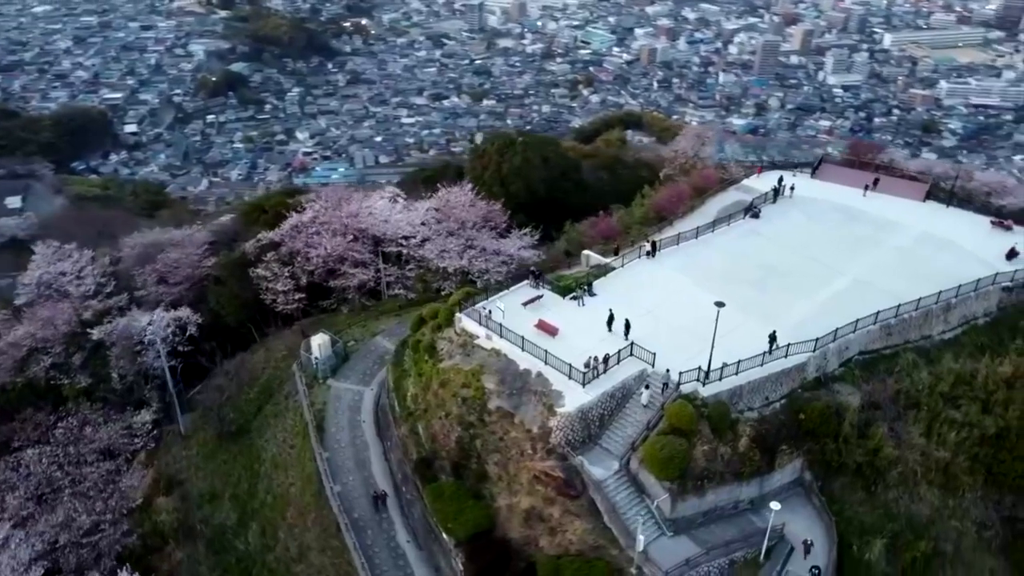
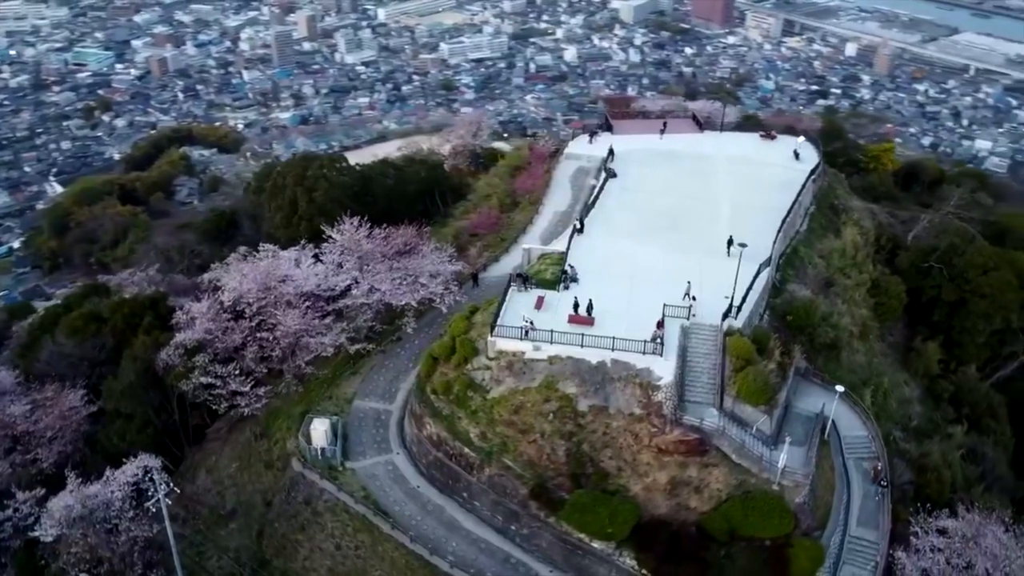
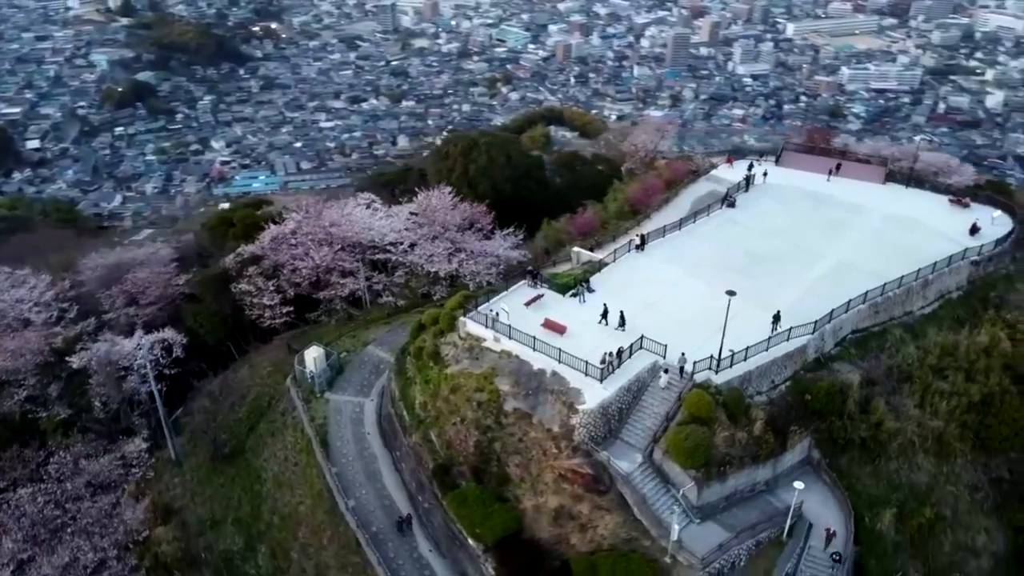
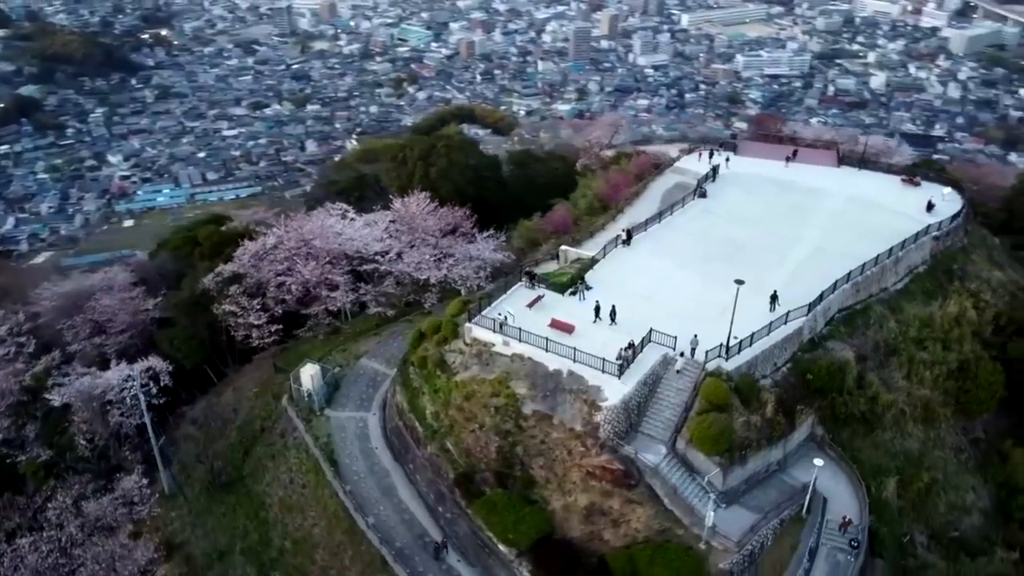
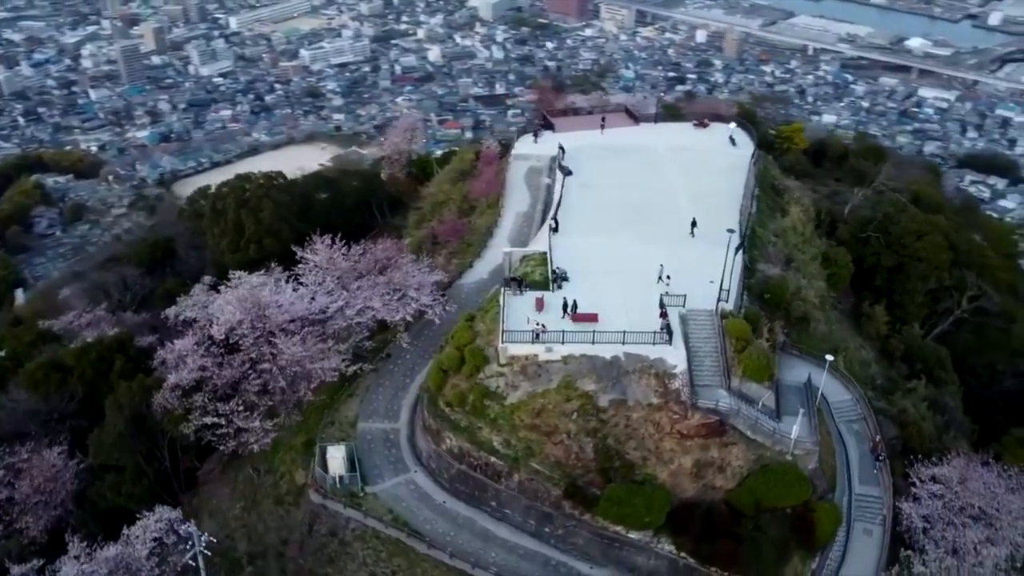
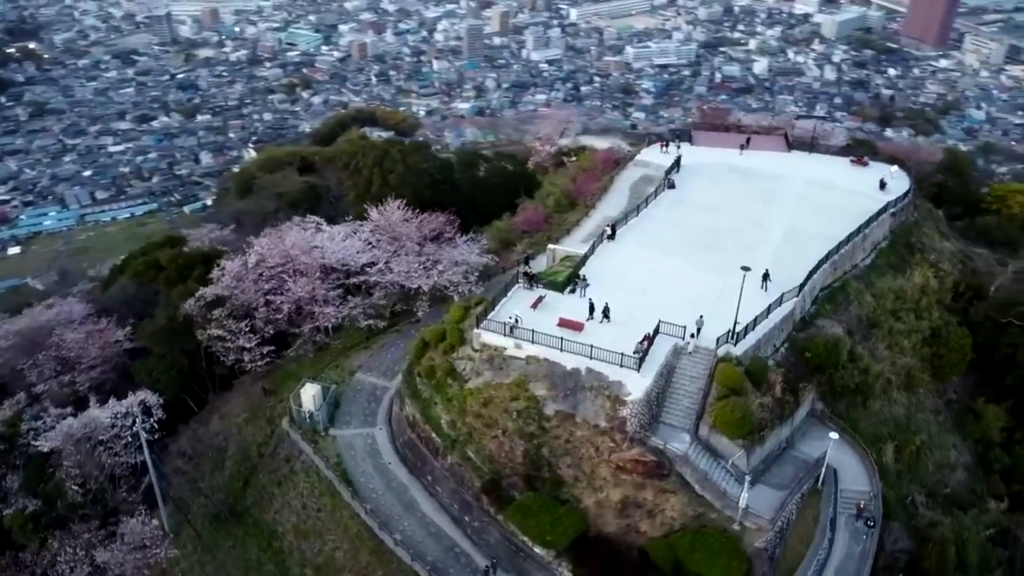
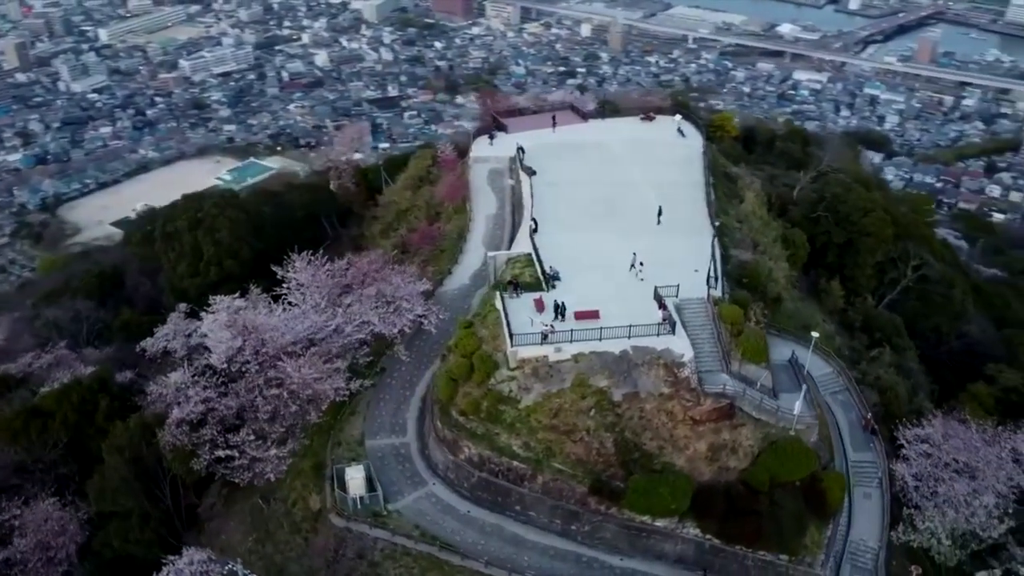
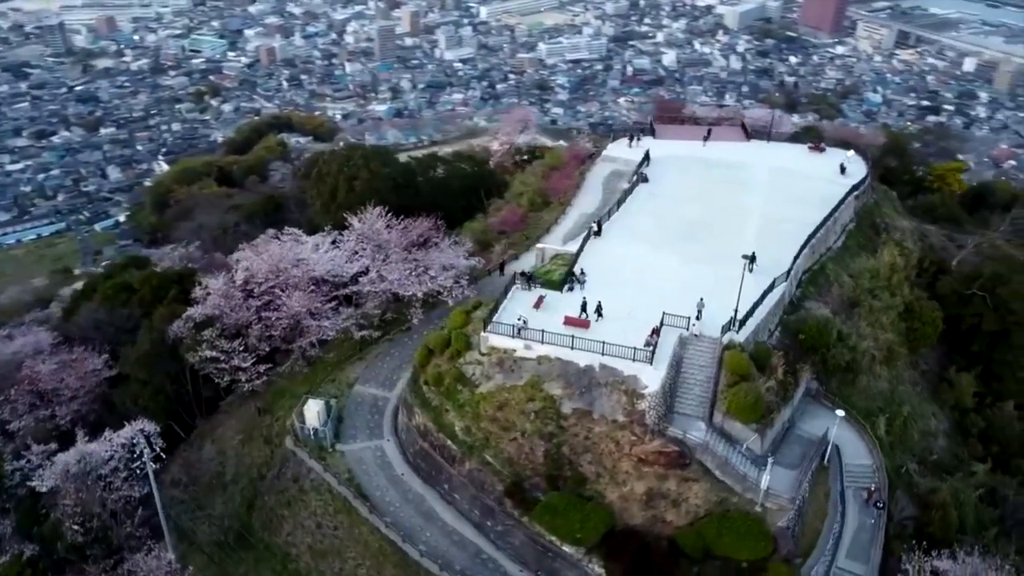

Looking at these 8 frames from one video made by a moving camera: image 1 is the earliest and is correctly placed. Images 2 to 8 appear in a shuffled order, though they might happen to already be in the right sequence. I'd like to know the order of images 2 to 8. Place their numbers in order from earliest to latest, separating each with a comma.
3, 4, 6, 8, 2, 5, 7
